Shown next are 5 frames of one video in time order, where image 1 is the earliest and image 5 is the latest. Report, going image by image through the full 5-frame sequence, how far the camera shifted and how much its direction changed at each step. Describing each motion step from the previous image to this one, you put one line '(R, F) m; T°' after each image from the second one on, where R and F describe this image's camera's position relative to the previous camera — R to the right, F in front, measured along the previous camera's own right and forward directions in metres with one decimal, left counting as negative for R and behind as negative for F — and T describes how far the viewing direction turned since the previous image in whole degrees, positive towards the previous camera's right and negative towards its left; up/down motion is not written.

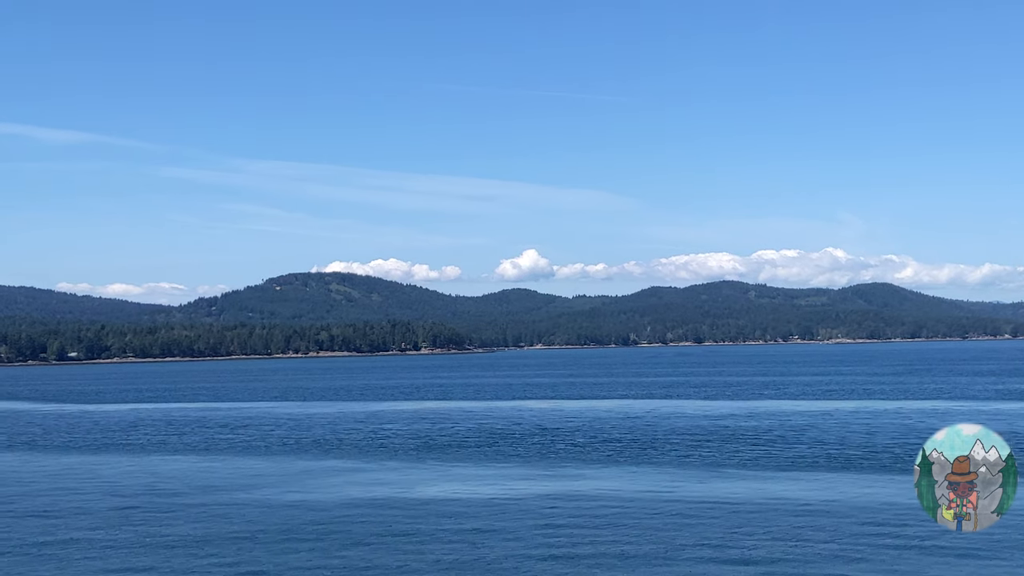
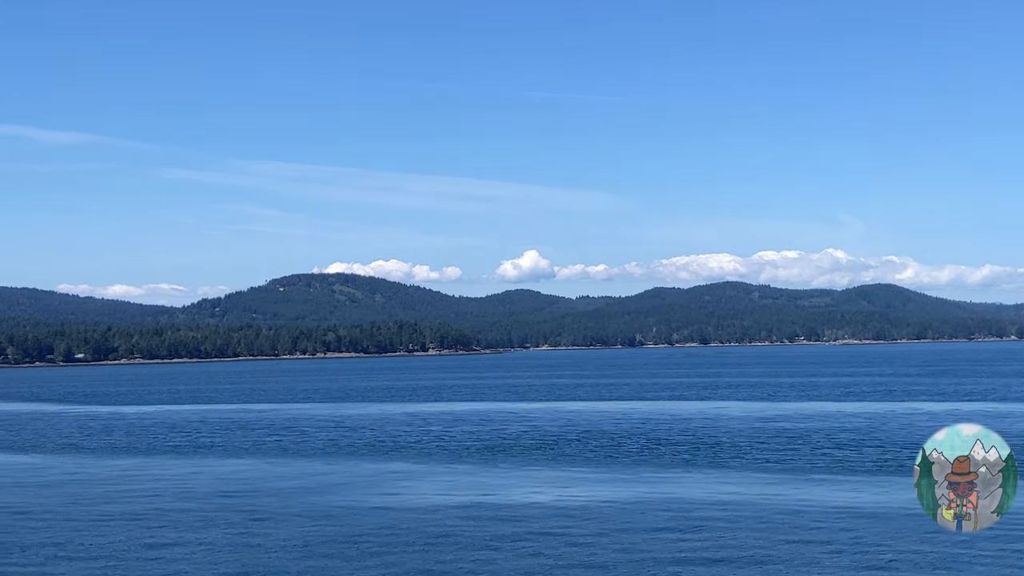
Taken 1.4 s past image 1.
(-3.4, +1.2) m; 0°
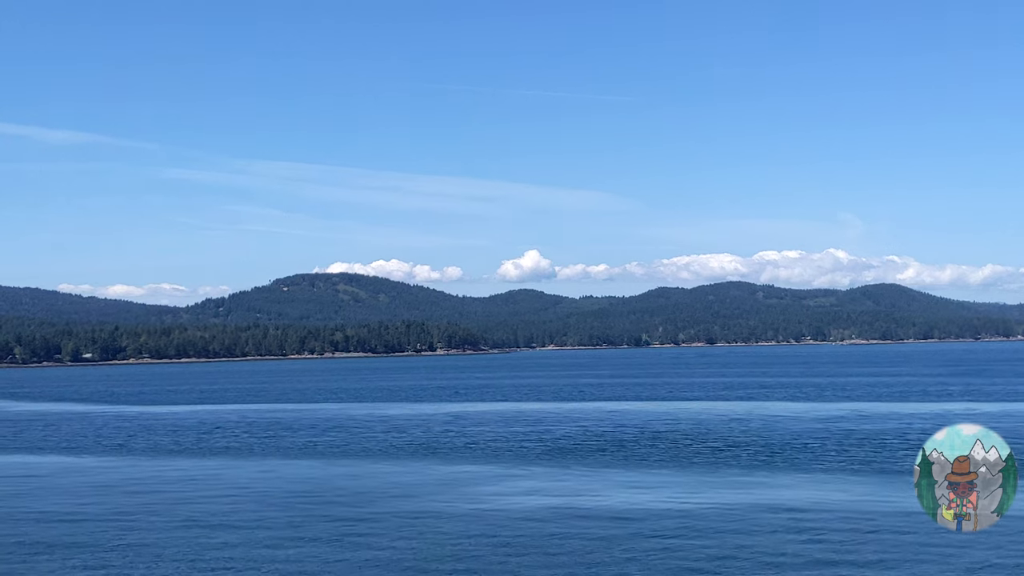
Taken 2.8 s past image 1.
(-3.5, +1.4) m; 0°
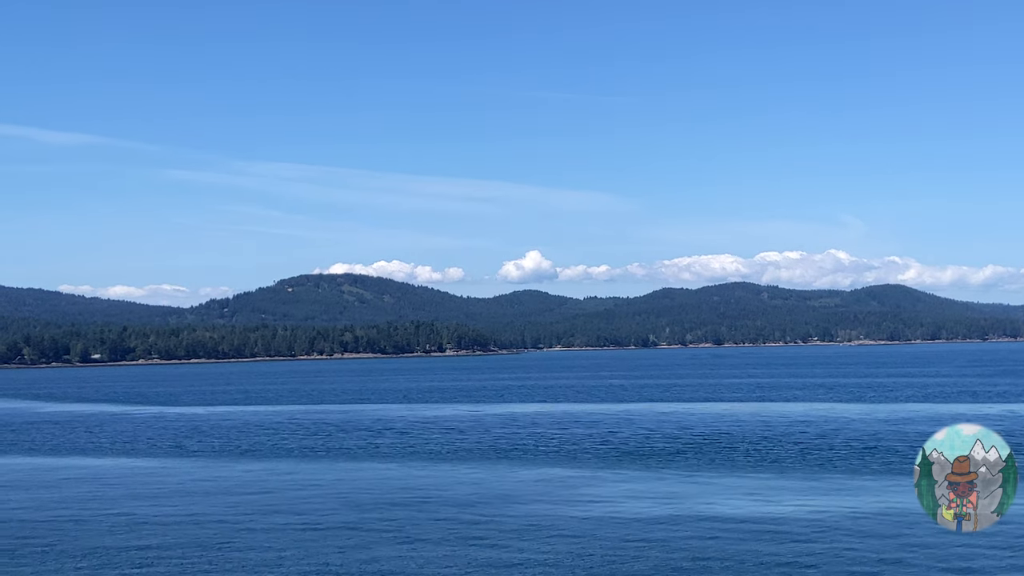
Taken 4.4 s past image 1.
(-4.0, +1.6) m; 0°
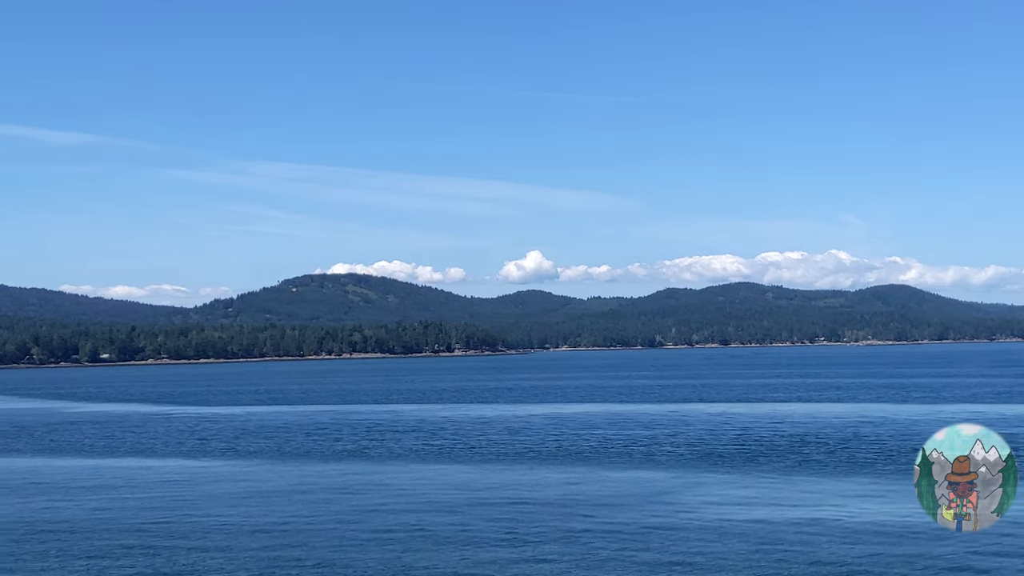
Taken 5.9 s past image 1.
(-3.8, +1.1) m; 0°
